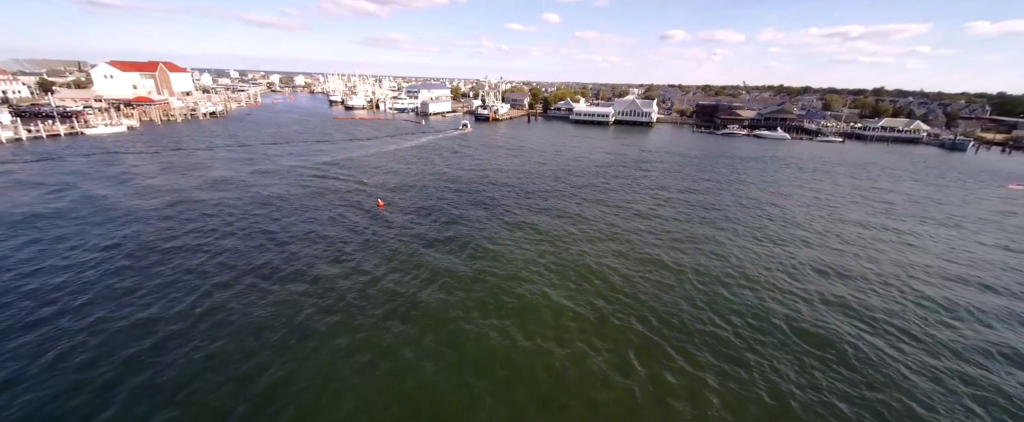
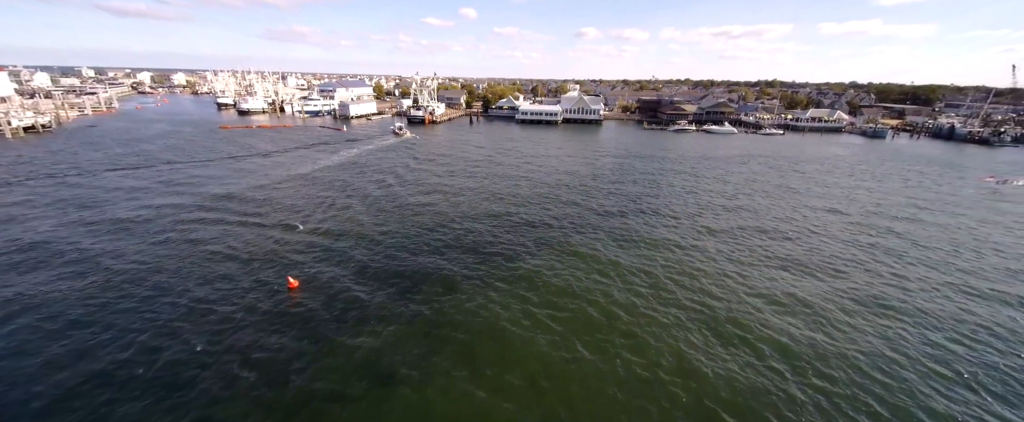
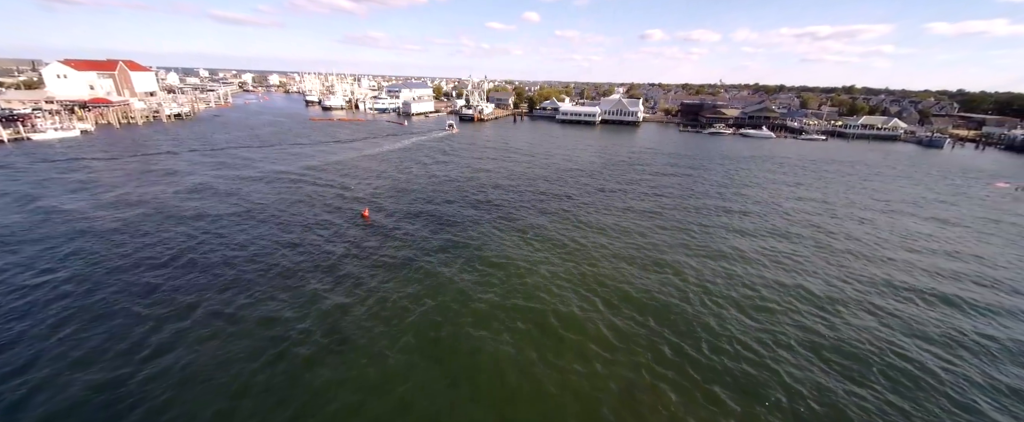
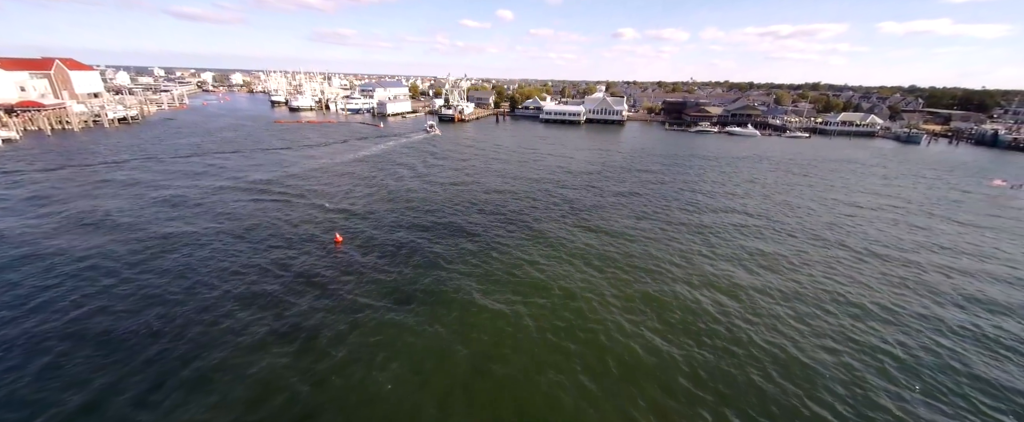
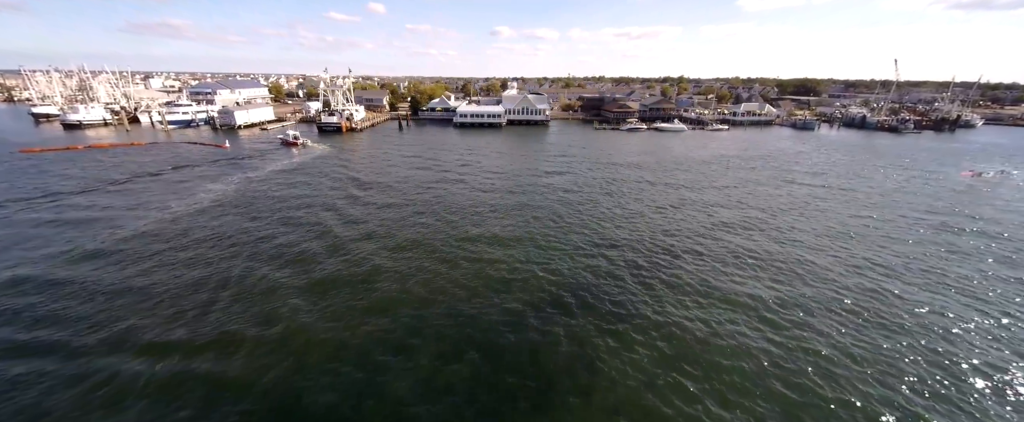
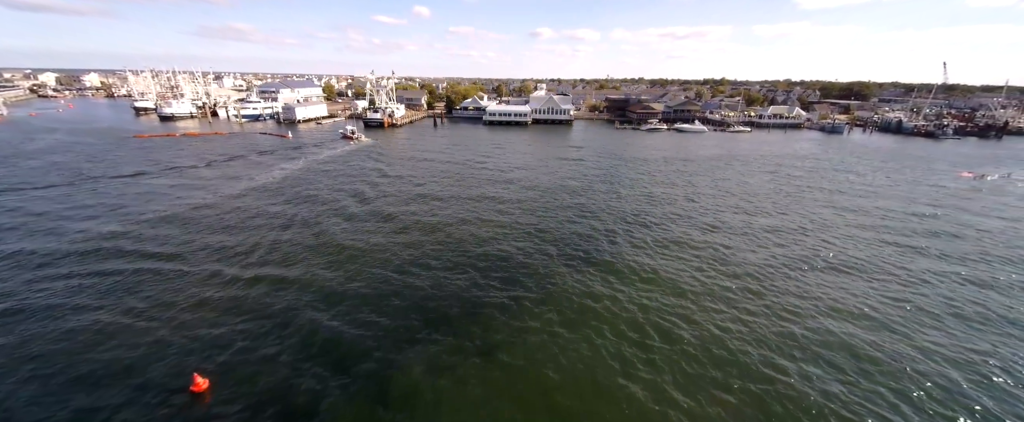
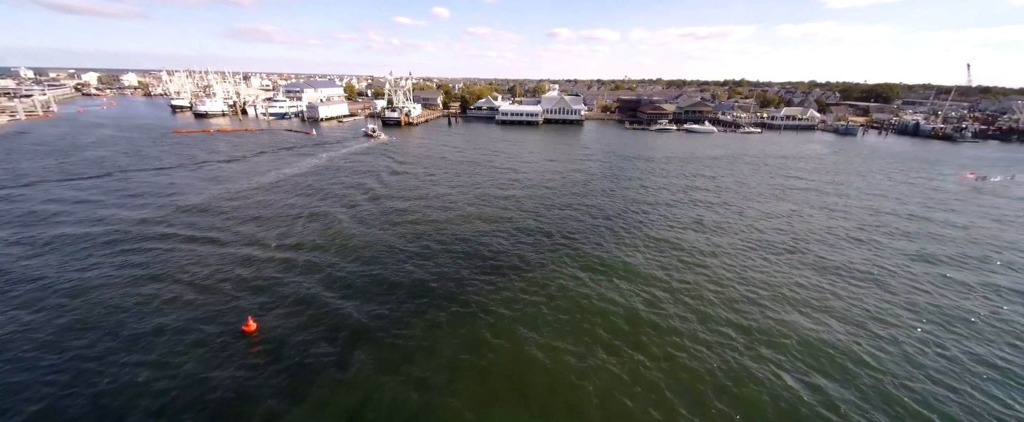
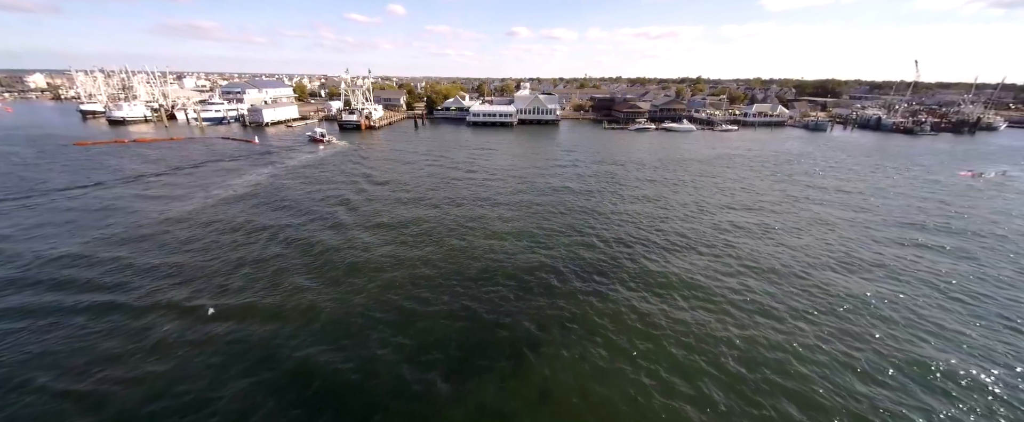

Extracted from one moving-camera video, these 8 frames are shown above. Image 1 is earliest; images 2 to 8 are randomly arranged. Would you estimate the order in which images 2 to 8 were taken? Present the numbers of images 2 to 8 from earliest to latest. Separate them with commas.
3, 4, 2, 7, 6, 8, 5
